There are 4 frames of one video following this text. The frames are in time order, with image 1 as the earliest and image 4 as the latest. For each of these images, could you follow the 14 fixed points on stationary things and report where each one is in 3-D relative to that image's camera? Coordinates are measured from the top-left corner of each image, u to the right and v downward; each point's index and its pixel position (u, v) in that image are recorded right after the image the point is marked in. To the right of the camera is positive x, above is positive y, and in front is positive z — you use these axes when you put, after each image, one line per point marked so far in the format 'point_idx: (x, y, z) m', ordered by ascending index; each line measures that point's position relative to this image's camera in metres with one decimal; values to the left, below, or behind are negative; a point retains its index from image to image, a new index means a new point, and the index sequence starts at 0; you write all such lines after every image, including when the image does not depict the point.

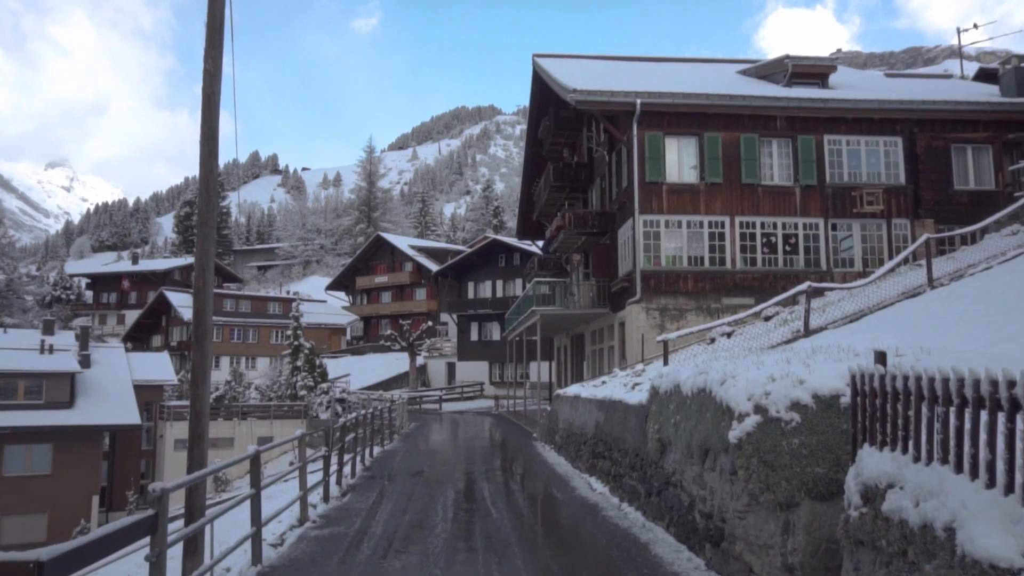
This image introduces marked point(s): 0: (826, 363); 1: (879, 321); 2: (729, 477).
0: (+3.0, -0.7, +7.5) m
1: (+6.2, -0.6, +13.0) m
2: (+2.1, -1.8, +7.6) m
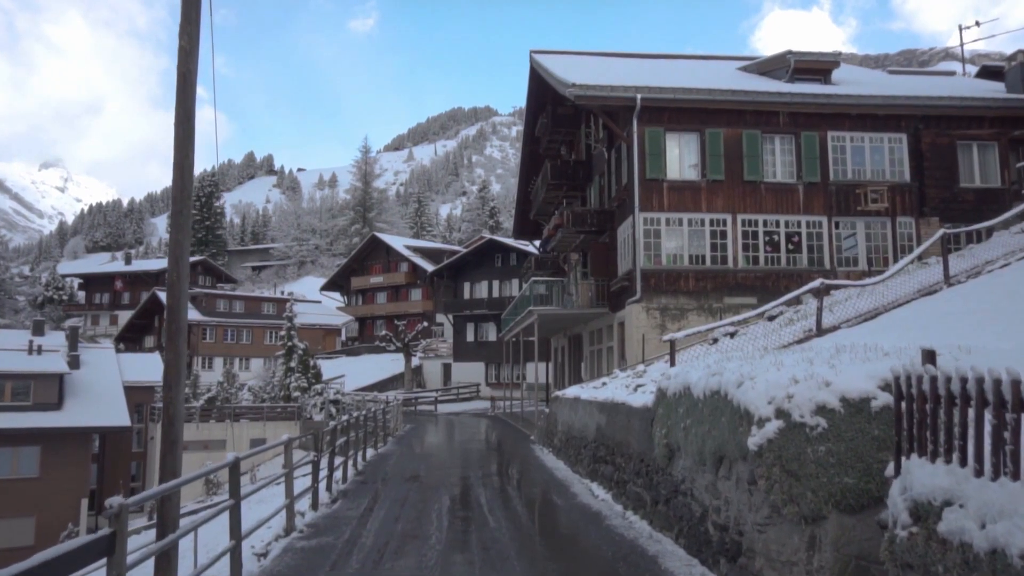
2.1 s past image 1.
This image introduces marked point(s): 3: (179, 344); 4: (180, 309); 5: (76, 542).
0: (+3.0, -0.7, +6.9) m
1: (+6.2, -0.5, +12.5) m
2: (+2.1, -1.8, +7.0) m
3: (-3.3, -0.6, +7.6) m
4: (-3.3, -0.2, +7.6) m
5: (-2.6, -1.5, +4.6) m
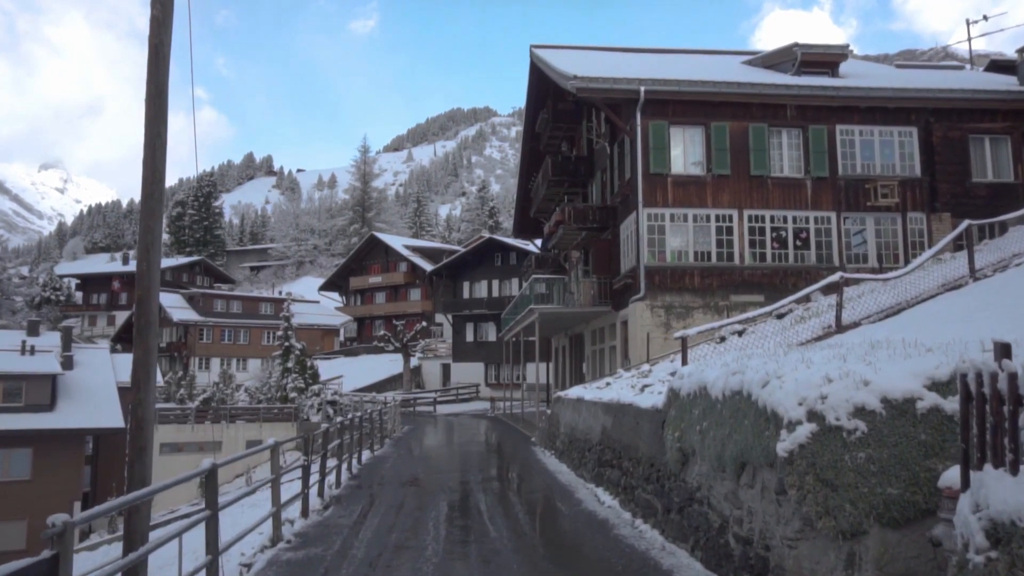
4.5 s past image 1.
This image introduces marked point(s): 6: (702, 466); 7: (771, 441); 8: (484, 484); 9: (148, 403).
0: (+3.0, -0.6, +6.2) m
1: (+6.2, -0.4, +11.8) m
2: (+2.1, -1.7, +6.3) m
3: (-3.2, -0.5, +7.0) m
4: (-3.2, -0.1, +7.0) m
5: (-2.6, -1.4, +3.9) m
6: (+2.0, -1.8, +8.1) m
7: (+2.1, -1.2, +6.3) m
8: (-0.5, -3.8, +15.1) m
9: (-3.2, -1.0, +6.9) m
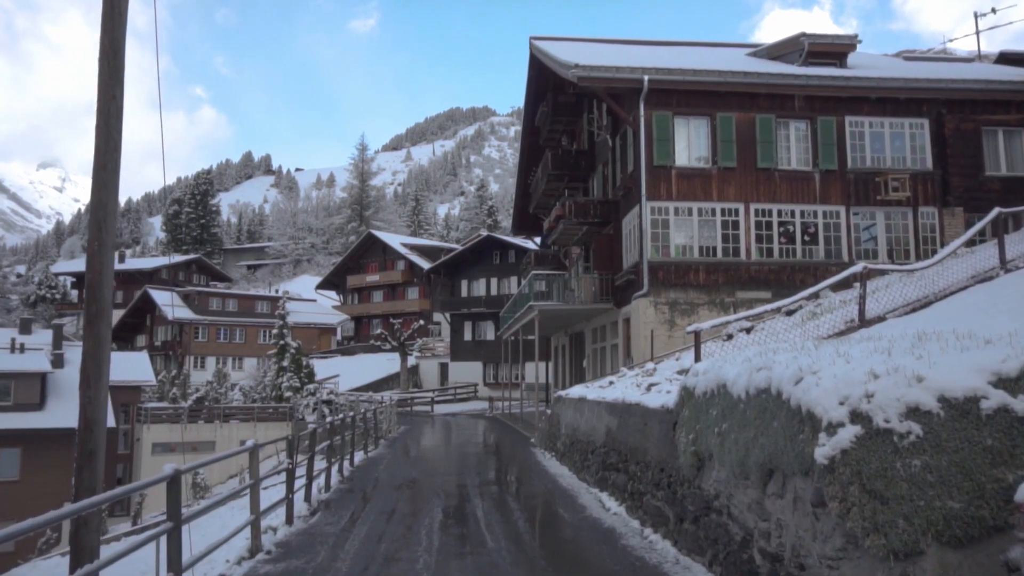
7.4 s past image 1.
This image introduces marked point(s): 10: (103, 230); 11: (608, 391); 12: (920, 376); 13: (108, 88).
0: (+3.0, -0.5, +5.5) m
1: (+6.2, -0.3, +11.1) m
2: (+2.1, -1.6, +5.6) m
3: (-3.2, -0.3, +6.2) m
4: (-3.2, 0.0, +6.2) m
5: (-2.5, -1.3, +3.2) m
6: (+2.0, -1.7, +7.3) m
7: (+2.1, -1.1, +5.5) m
8: (-0.6, -3.7, +14.3) m
9: (-3.2, -0.9, +6.1) m
10: (-3.2, +0.5, +6.2) m
11: (+1.8, -2.0, +14.8) m
12: (+2.7, -0.6, +5.1) m
13: (-3.3, +1.7, +6.5) m
